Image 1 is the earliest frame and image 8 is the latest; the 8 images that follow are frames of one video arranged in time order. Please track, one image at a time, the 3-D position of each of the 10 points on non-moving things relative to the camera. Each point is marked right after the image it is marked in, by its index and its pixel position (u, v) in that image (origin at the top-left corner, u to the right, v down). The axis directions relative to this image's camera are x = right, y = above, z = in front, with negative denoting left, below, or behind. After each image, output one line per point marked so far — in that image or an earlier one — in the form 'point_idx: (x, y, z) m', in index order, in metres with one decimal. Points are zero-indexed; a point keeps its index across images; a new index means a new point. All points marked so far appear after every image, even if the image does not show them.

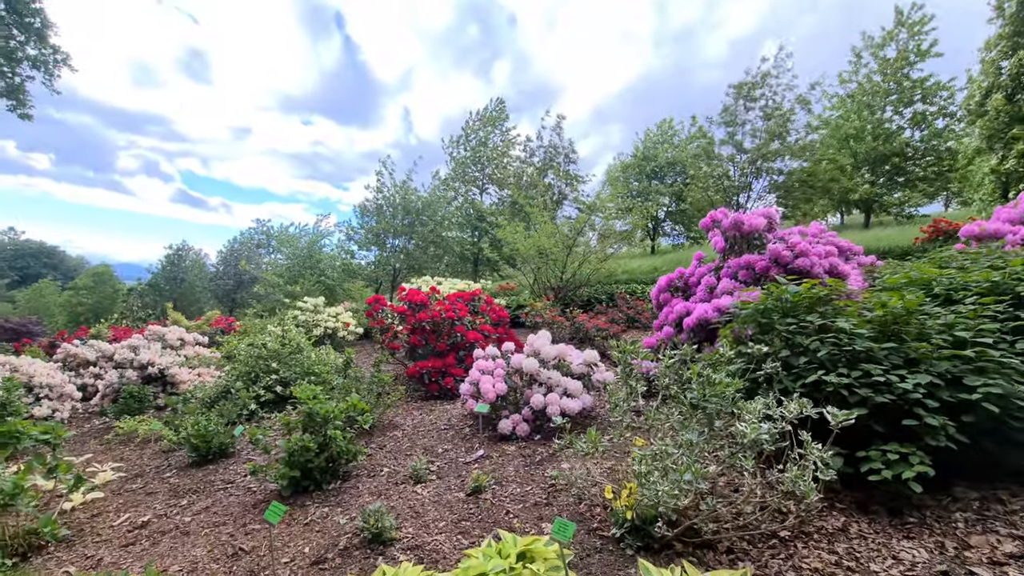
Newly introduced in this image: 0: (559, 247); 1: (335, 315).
0: (+0.9, +0.7, +8.2) m
1: (-2.6, -0.4, +7.3) m
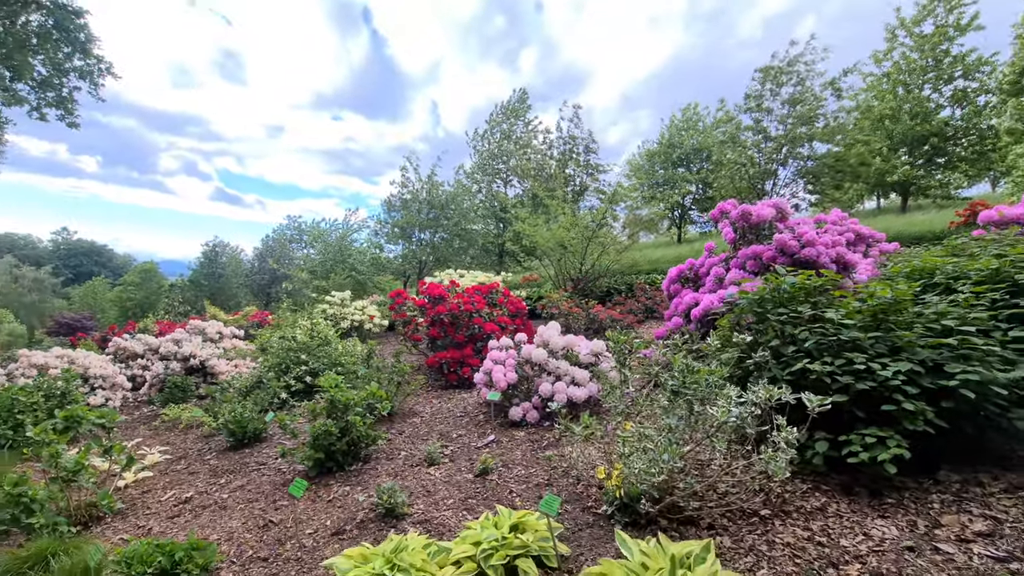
0: (+1.2, +0.9, +8.3) m
1: (-2.3, -0.3, +7.6) m
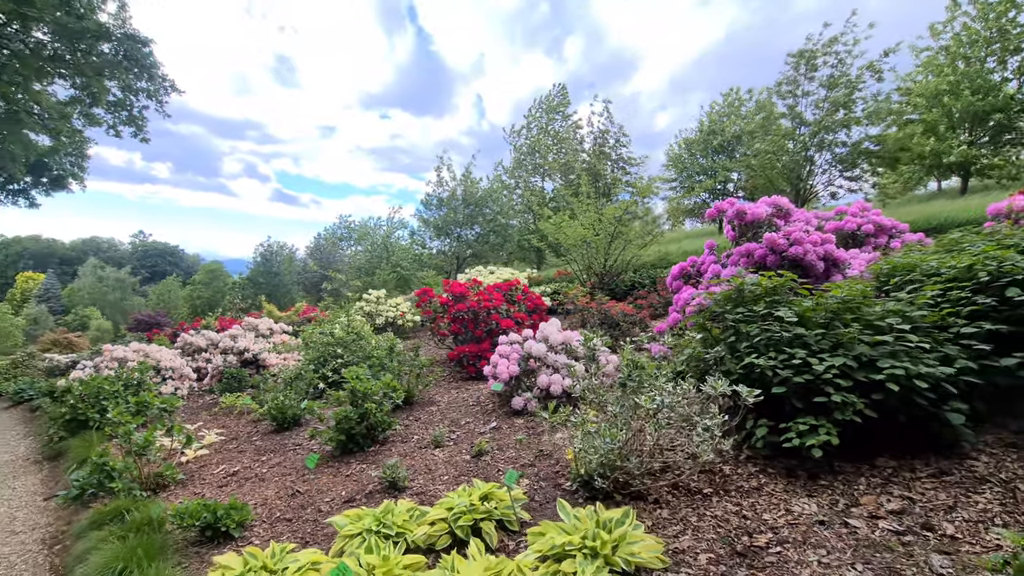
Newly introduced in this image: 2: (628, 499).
0: (+1.6, +0.9, +8.5) m
1: (-1.9, -0.3, +8.1) m
2: (+0.5, -1.0, +2.3) m
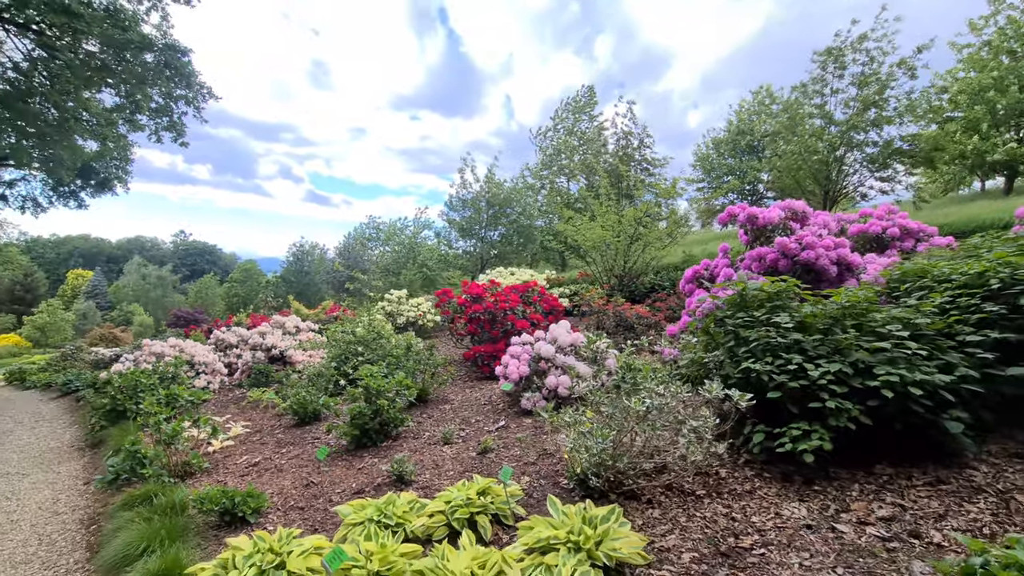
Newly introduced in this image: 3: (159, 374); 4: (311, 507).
0: (+1.9, +0.9, +8.5) m
1: (-1.6, -0.3, +8.3) m
2: (+0.5, -1.0, +2.4) m
3: (-4.0, -1.0, +5.7) m
4: (-1.1, -1.2, +2.8) m
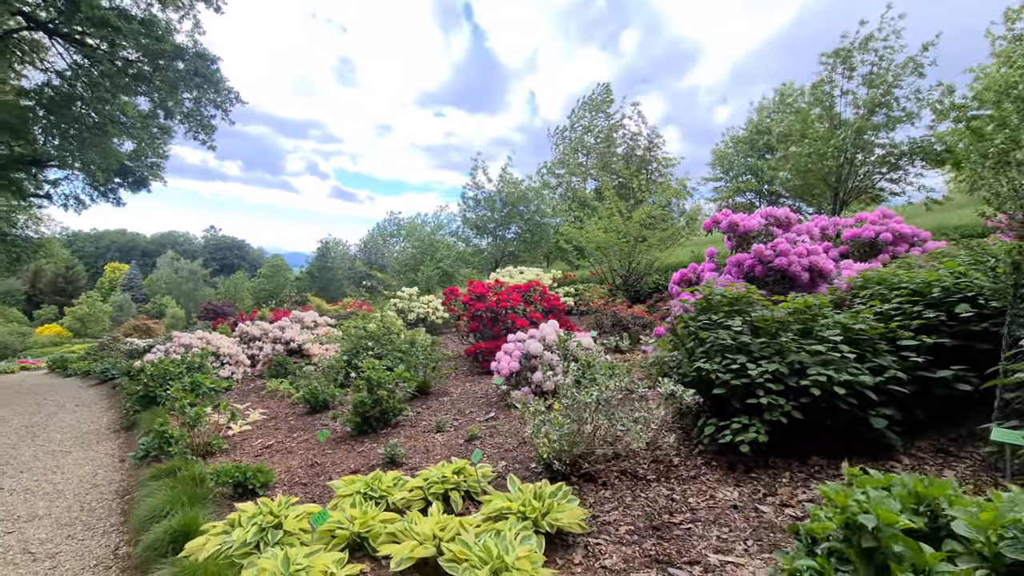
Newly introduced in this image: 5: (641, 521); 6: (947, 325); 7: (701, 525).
0: (+2.1, +0.9, +8.7) m
1: (-1.5, -0.2, +8.7) m
2: (+0.4, -1.0, +2.7) m
3: (-4.1, -0.9, +6.1) m
4: (-1.3, -1.2, +3.2) m
5: (+0.6, -1.1, +2.2) m
6: (+2.4, -0.2, +2.7) m
7: (+0.8, -1.0, +2.1) m
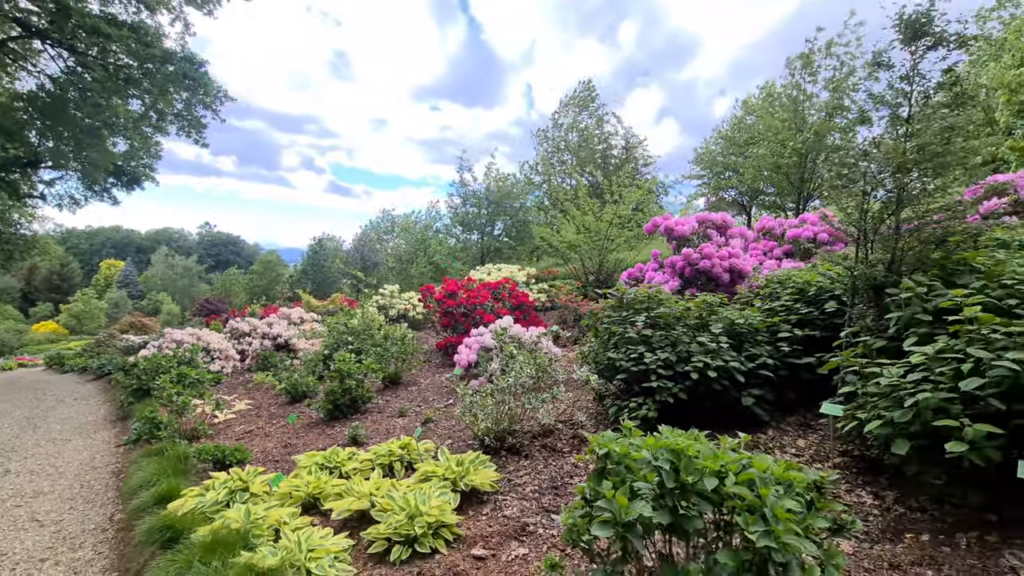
0: (+1.6, +1.0, +9.1) m
1: (-1.9, -0.2, +9.2) m
2: (0.0, -1.1, +3.1) m
3: (-4.5, -0.9, +6.6) m
4: (-1.7, -1.3, +3.6) m
5: (+0.2, -1.1, +2.7) m
6: (+2.0, -0.2, +3.1) m
7: (+0.4, -1.0, +2.6) m
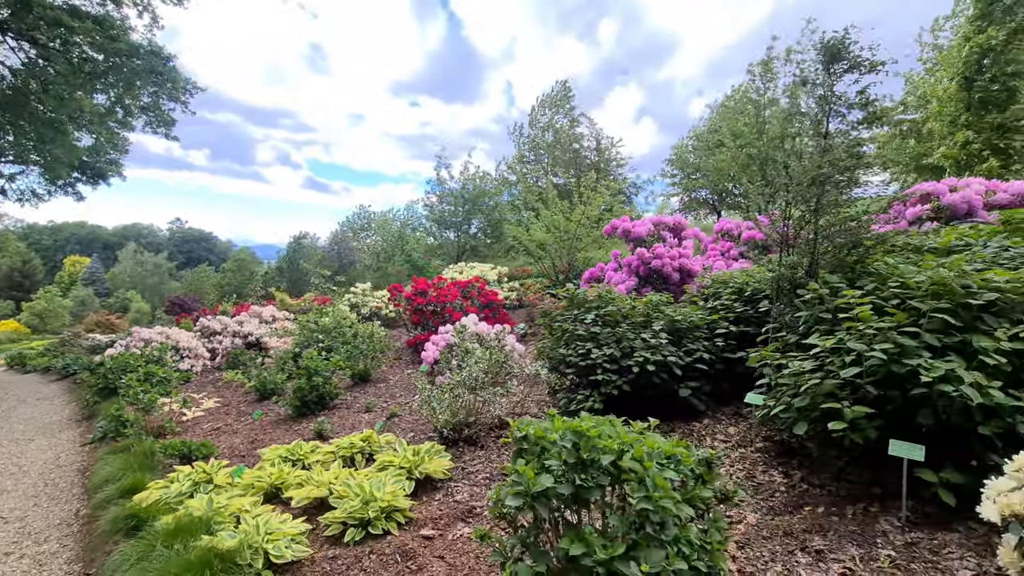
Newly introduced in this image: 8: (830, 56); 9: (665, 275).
0: (+1.1, +1.0, +9.4) m
1: (-2.5, -0.2, +9.2) m
2: (-0.3, -1.1, +3.3) m
3: (-4.9, -0.9, +6.6) m
4: (-2.0, -1.3, +3.7) m
5: (-0.1, -1.1, +2.9) m
6: (+1.7, -0.2, +3.4) m
7: (+0.2, -1.1, +2.8) m
8: (+2.0, +1.4, +3.0) m
9: (+1.5, +0.1, +4.6) m
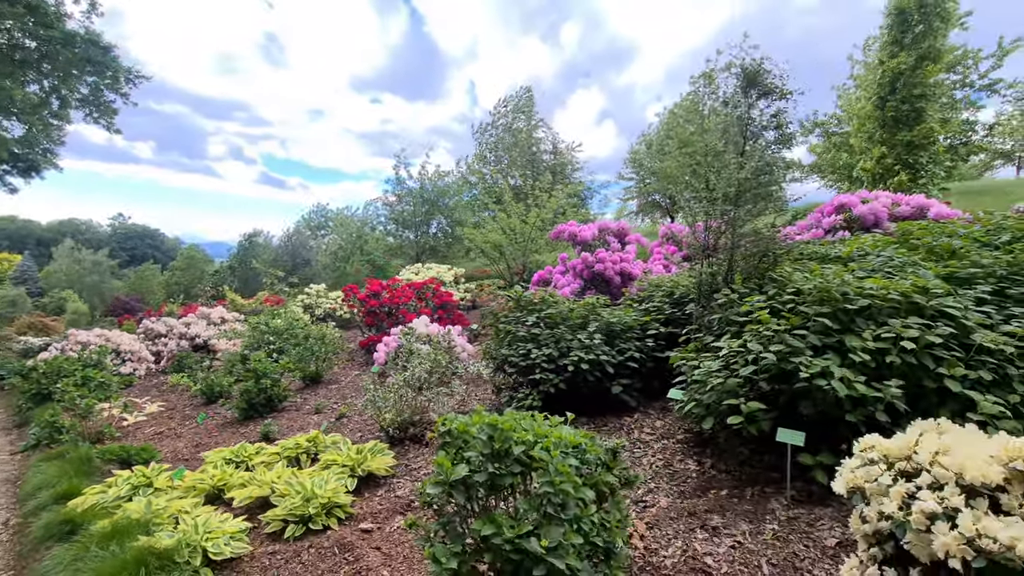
0: (+0.2, +1.0, +9.6) m
1: (-3.3, -0.2, +9.2) m
2: (-0.7, -1.1, +3.4) m
3: (-5.5, -0.9, +6.3) m
4: (-2.4, -1.3, +3.7) m
5: (-0.5, -1.1, +3.0) m
6: (+1.3, -0.2, +3.7) m
7: (-0.2, -1.1, +3.0) m
8: (+1.6, +1.4, +3.3) m
9: (+1.0, +0.1, +4.9) m
